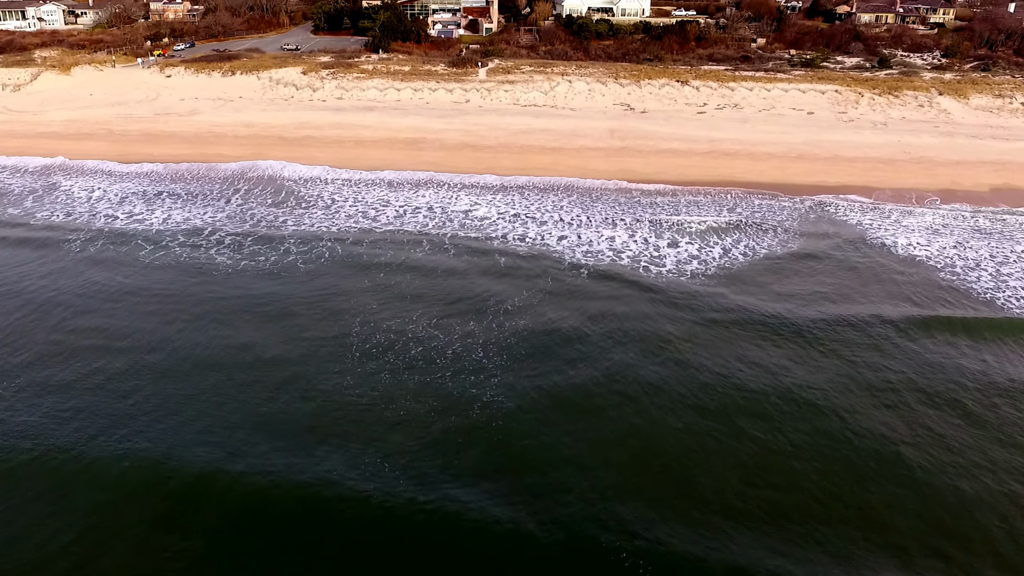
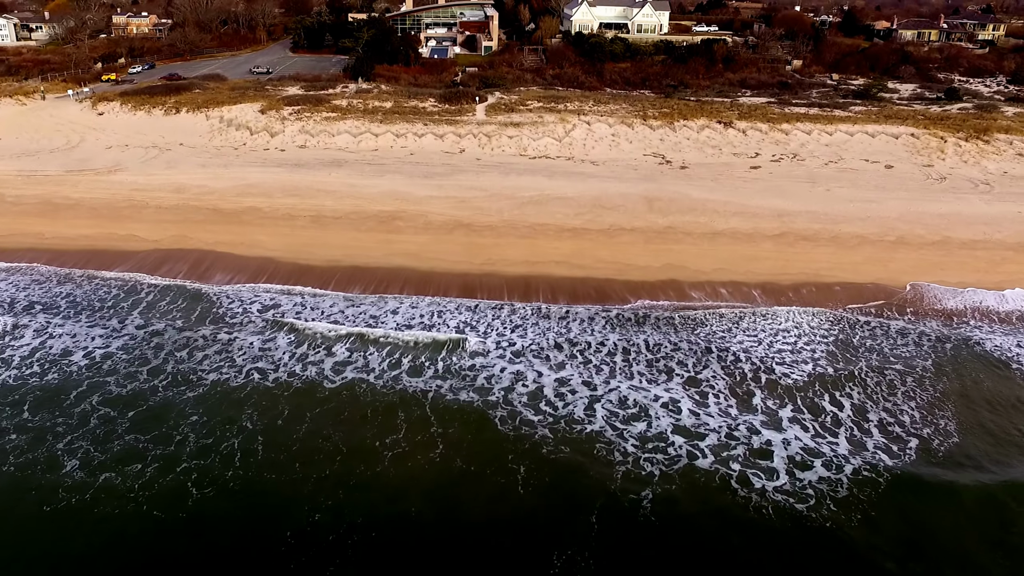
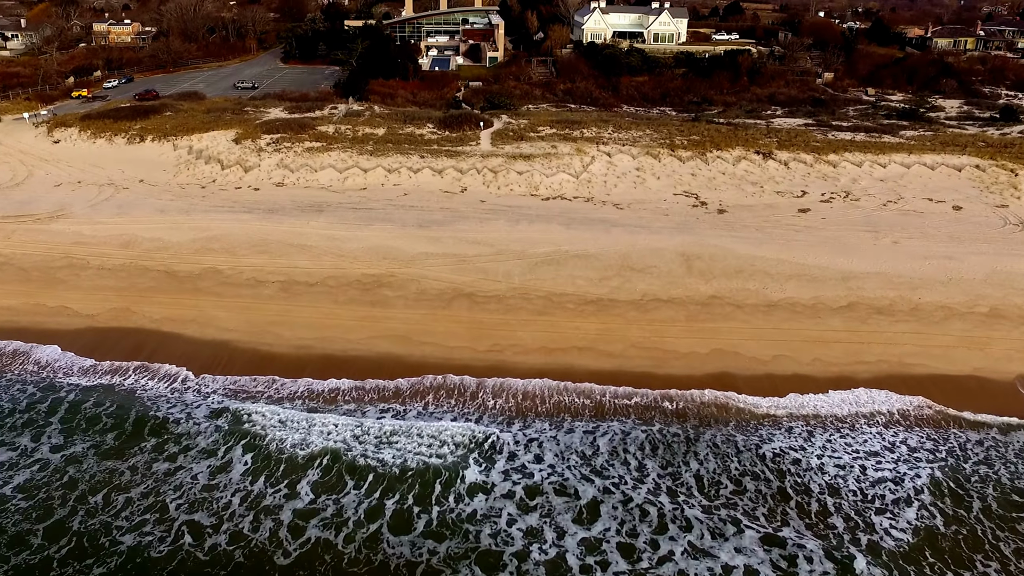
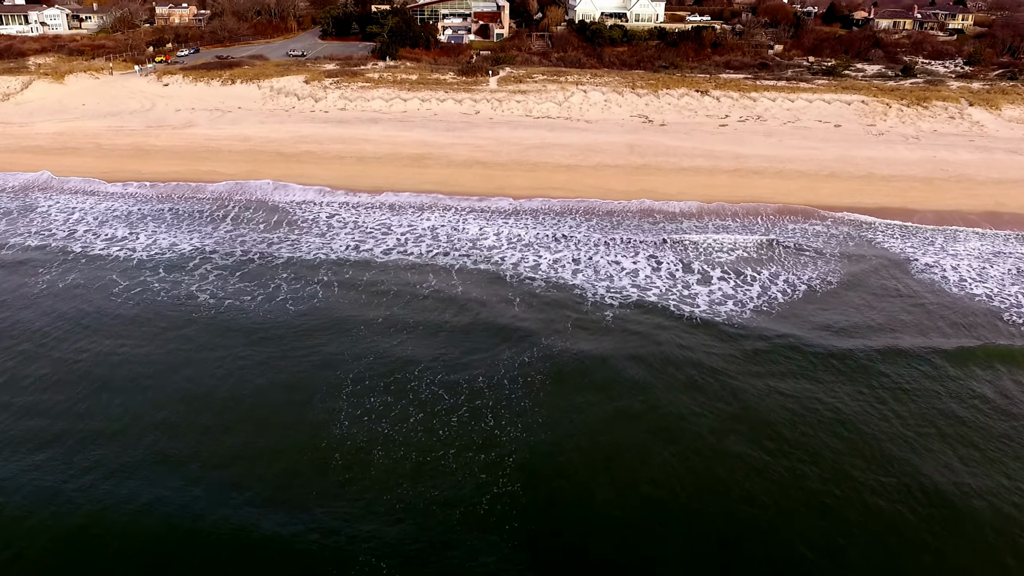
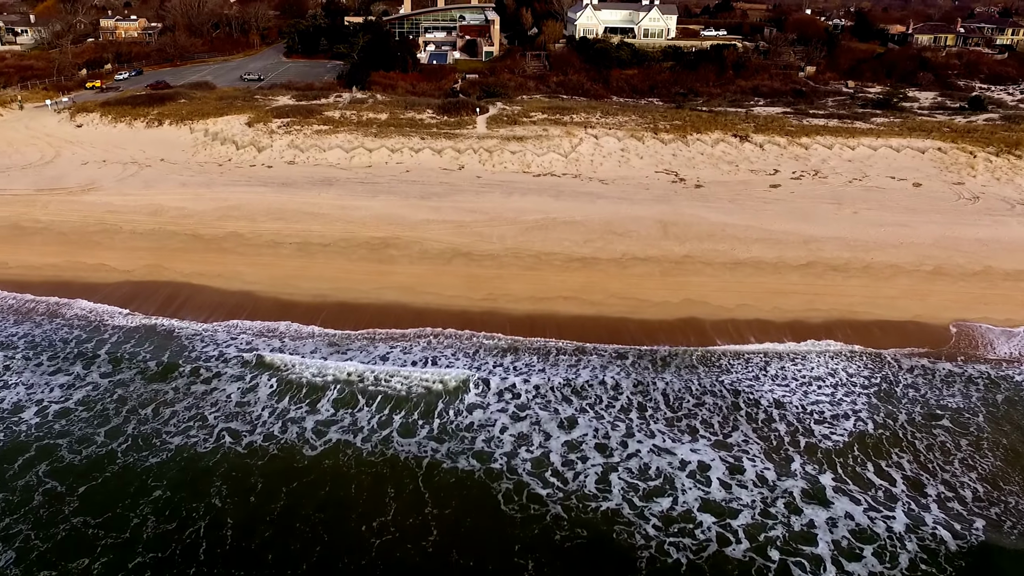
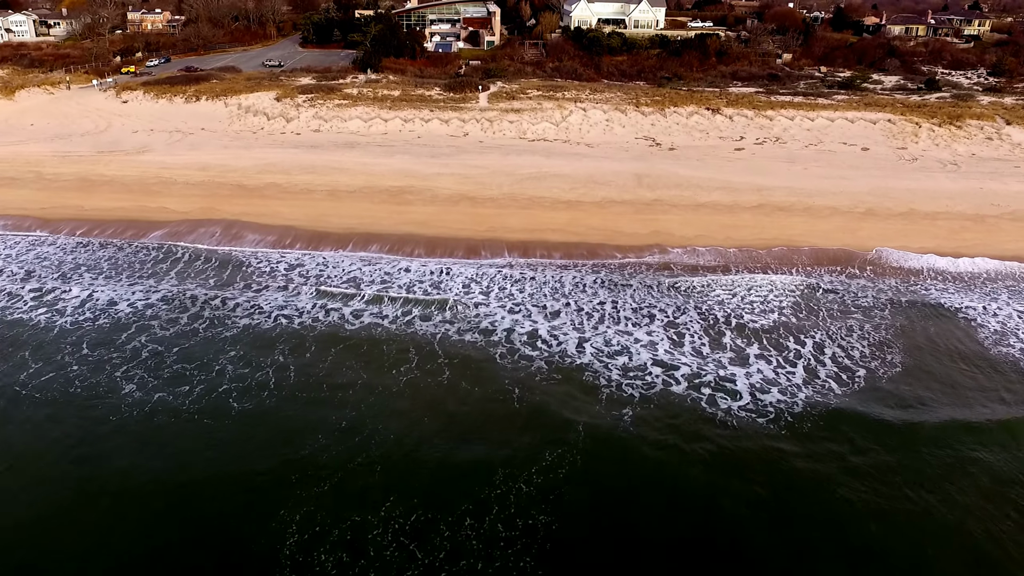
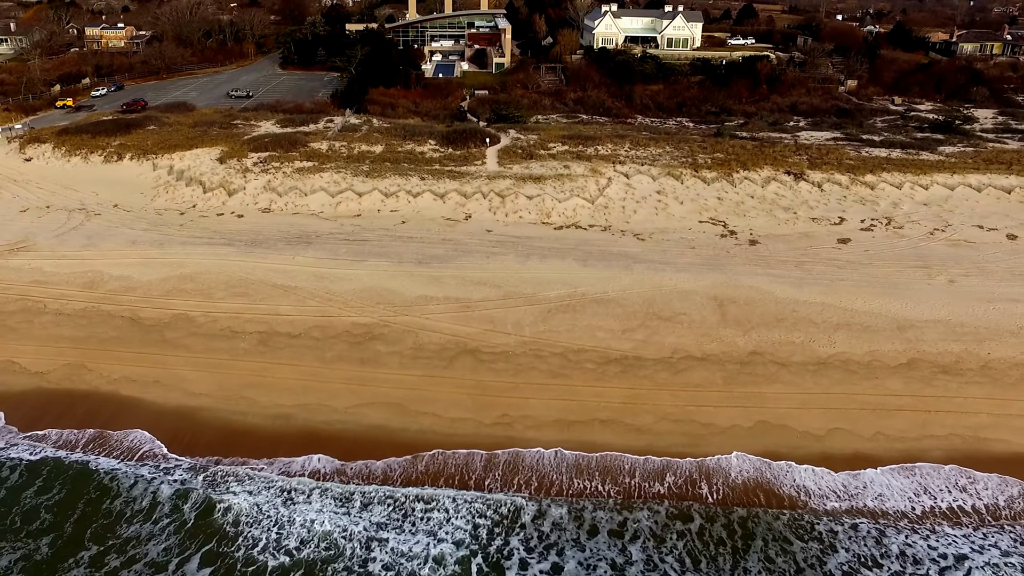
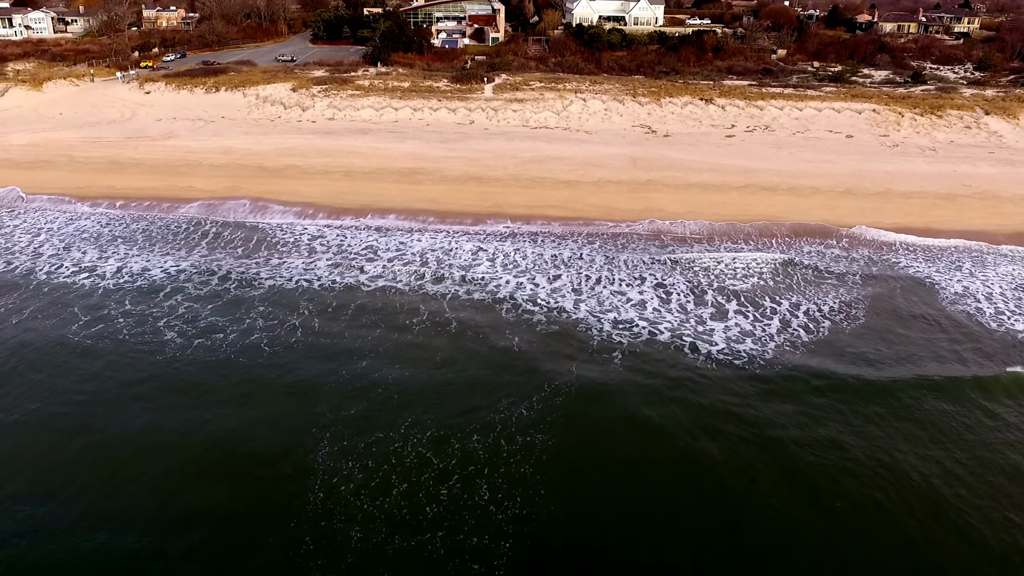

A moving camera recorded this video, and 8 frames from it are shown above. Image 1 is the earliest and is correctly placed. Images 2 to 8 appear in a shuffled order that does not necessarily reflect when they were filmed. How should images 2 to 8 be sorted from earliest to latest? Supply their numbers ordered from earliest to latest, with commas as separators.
4, 8, 6, 2, 5, 3, 7
